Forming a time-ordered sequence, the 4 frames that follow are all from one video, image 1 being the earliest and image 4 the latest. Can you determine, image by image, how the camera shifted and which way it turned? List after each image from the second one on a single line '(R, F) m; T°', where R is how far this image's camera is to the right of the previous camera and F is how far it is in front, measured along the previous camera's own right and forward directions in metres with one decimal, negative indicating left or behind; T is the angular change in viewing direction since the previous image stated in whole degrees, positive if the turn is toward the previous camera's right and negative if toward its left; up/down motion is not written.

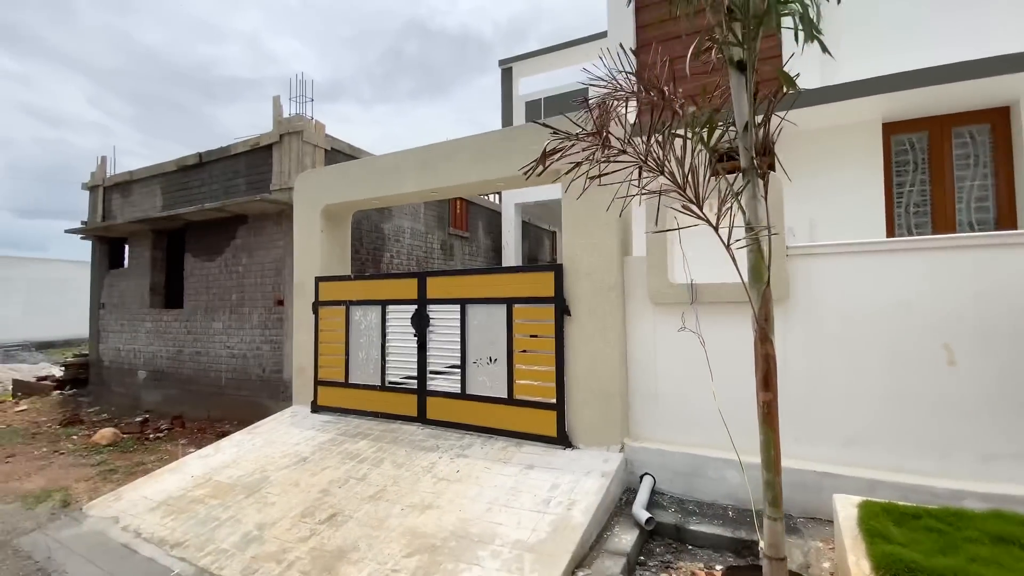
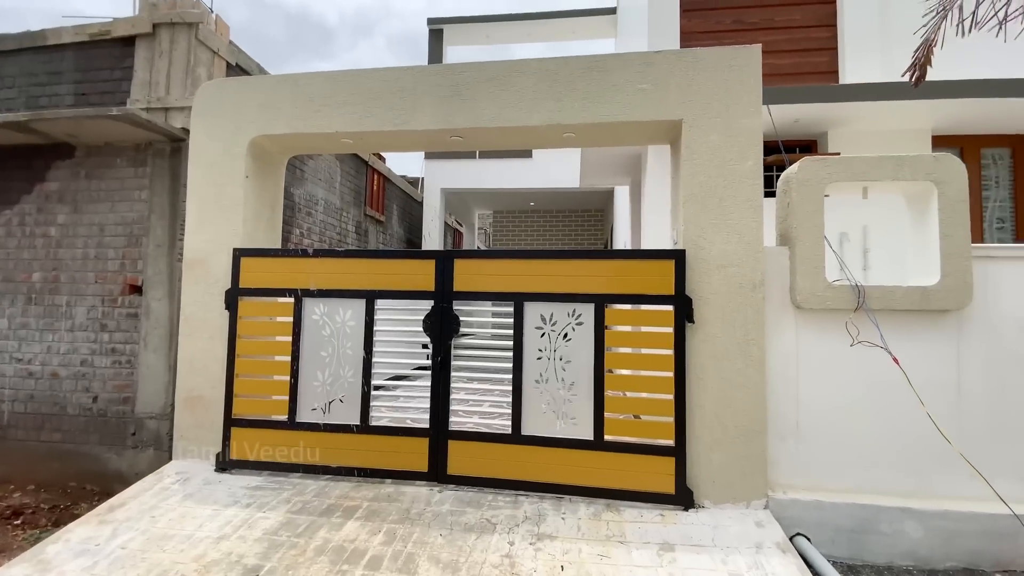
(-1.6, +1.7) m; +19°
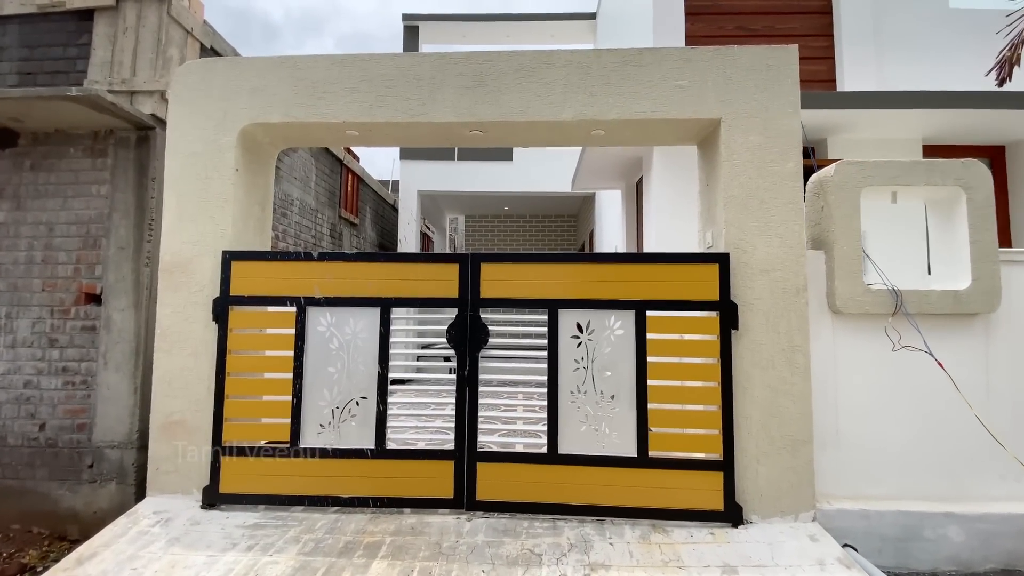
(-0.5, +0.3) m; +6°
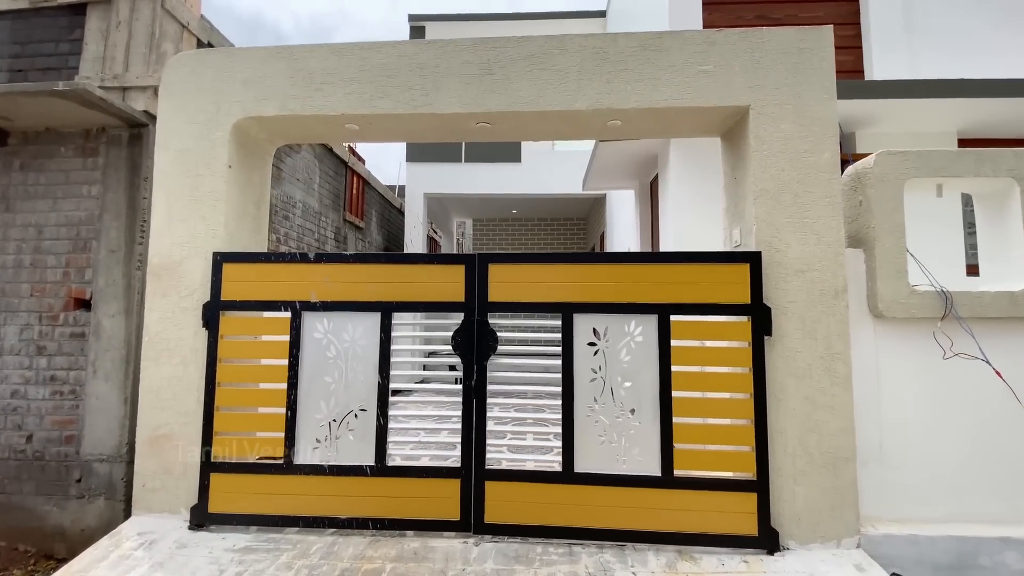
(0.0, +0.2) m; -1°
